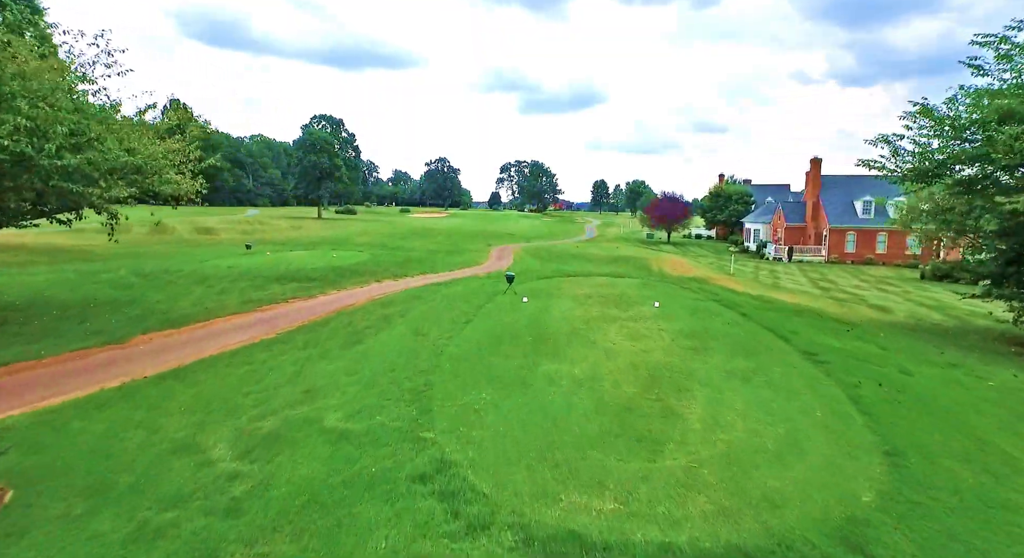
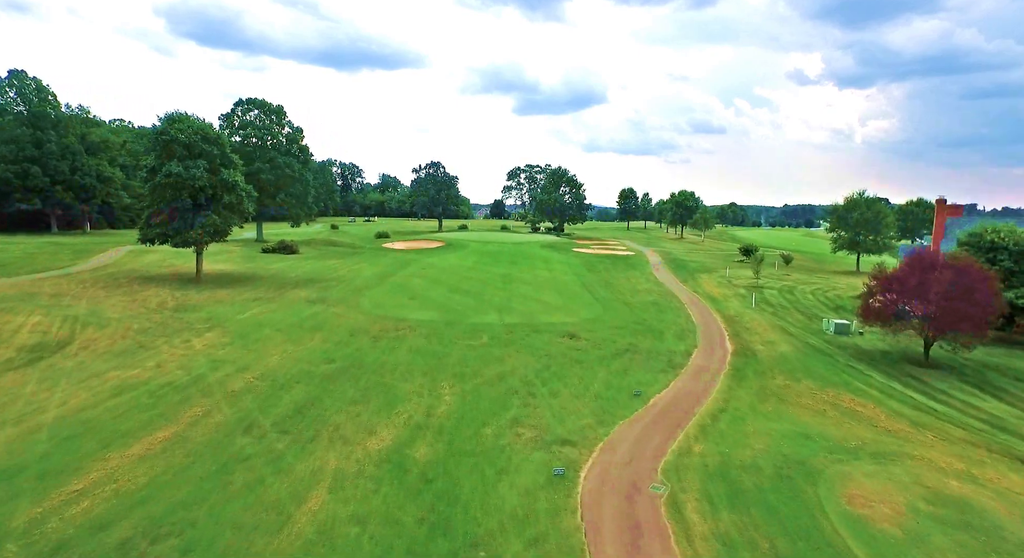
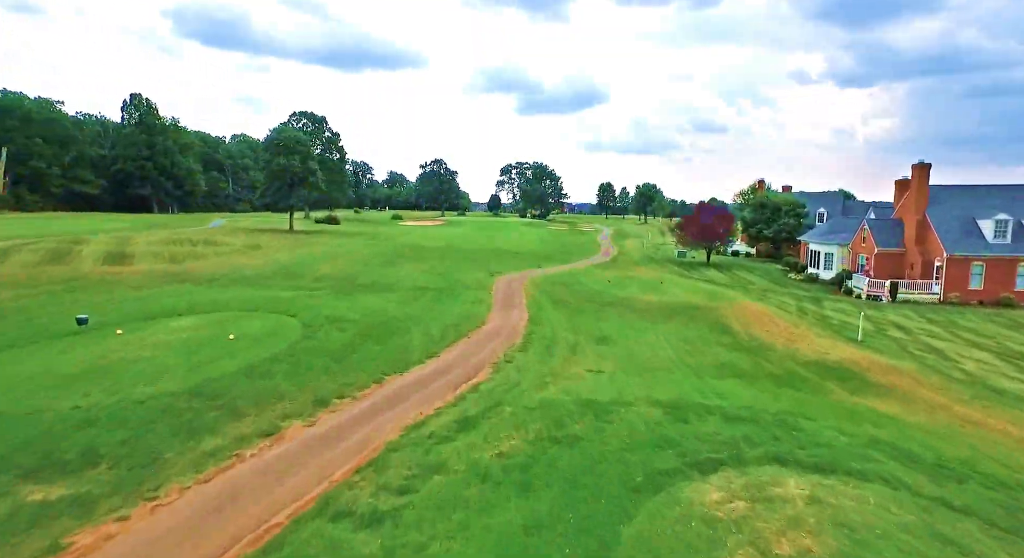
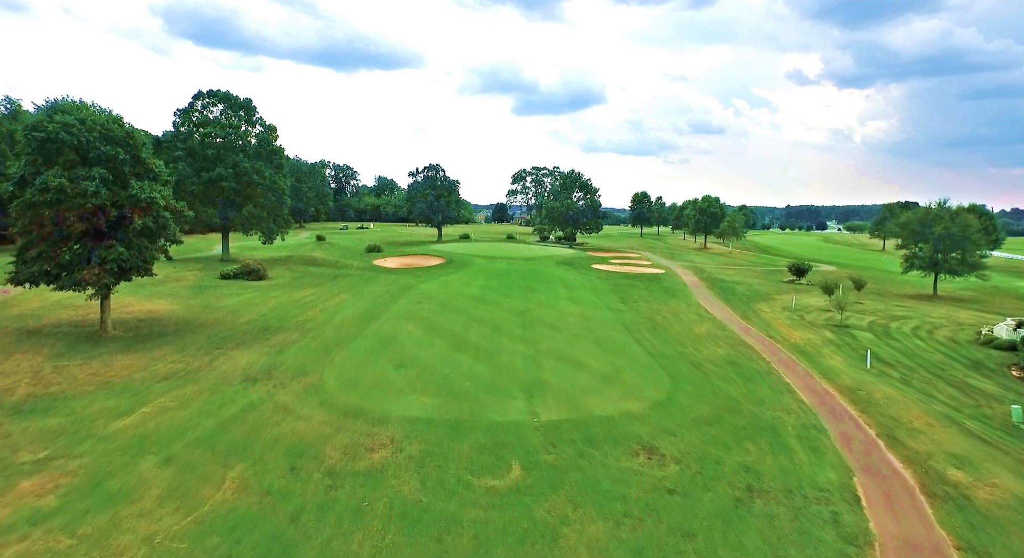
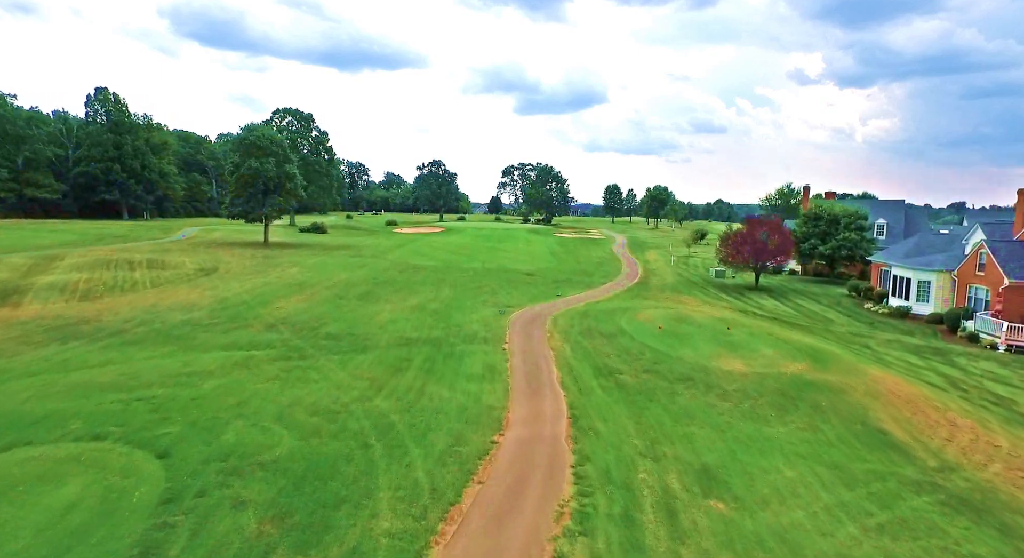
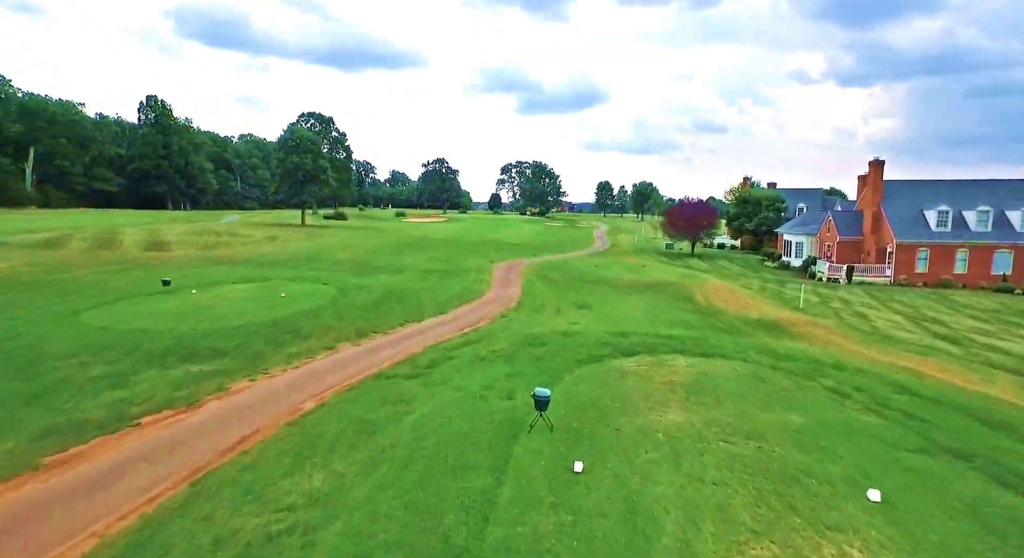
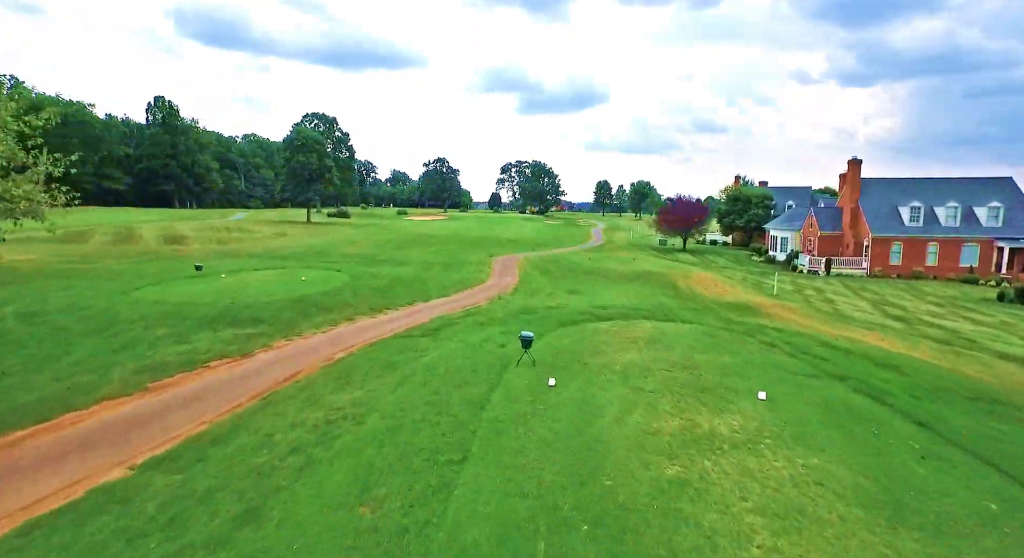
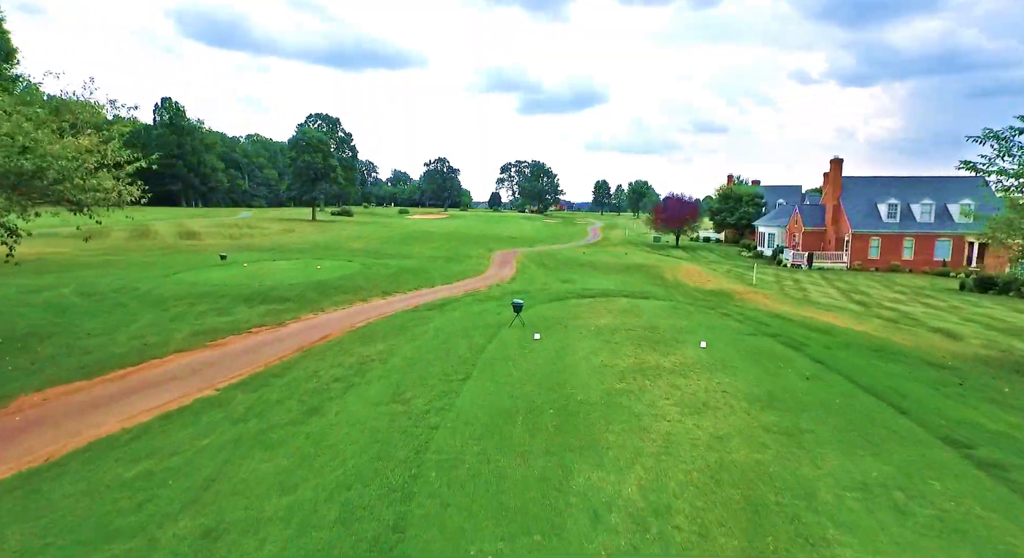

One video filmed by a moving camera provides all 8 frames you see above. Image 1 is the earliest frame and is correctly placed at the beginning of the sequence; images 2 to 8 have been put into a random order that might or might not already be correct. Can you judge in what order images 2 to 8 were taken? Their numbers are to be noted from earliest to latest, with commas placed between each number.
8, 7, 6, 3, 5, 2, 4
